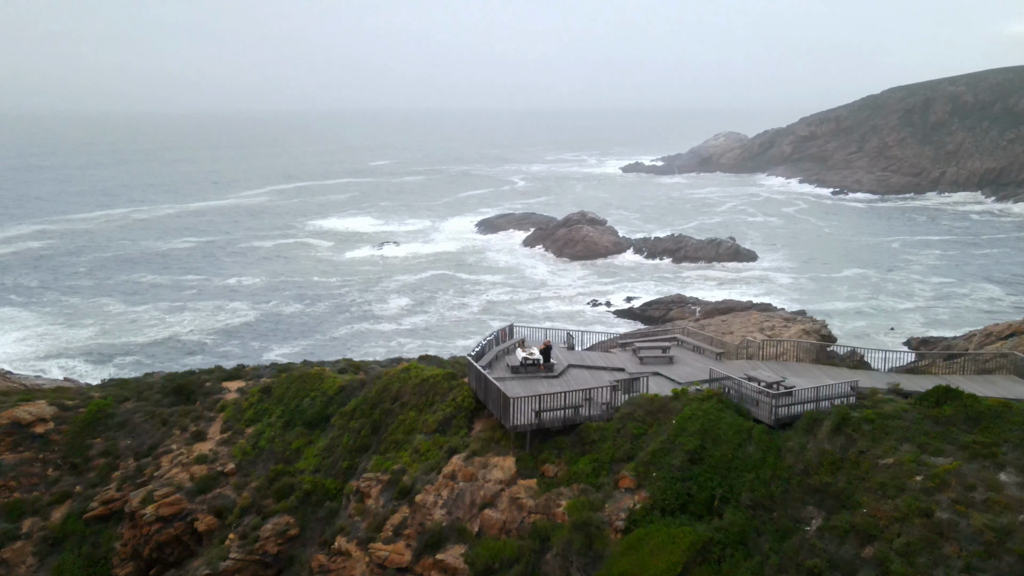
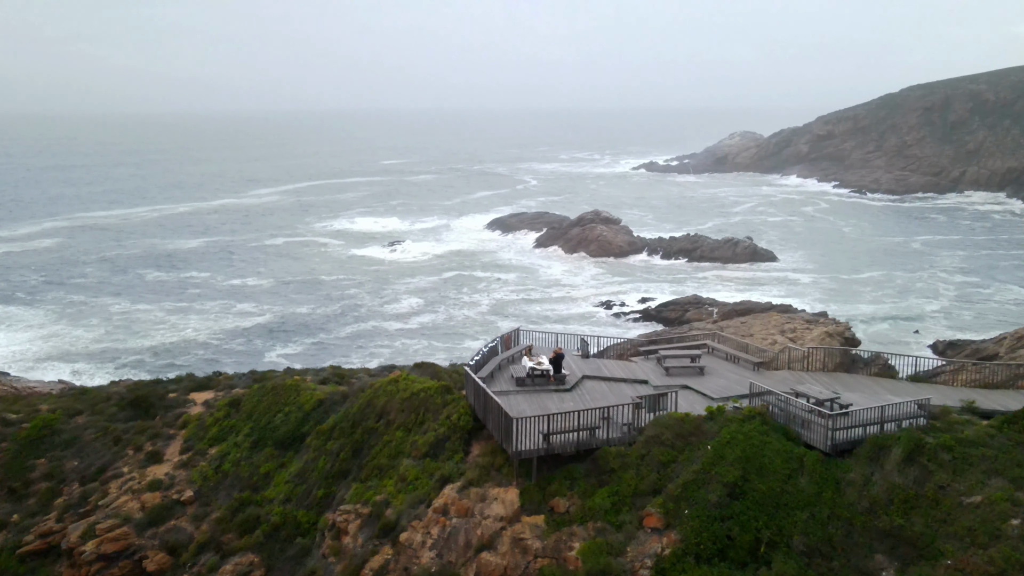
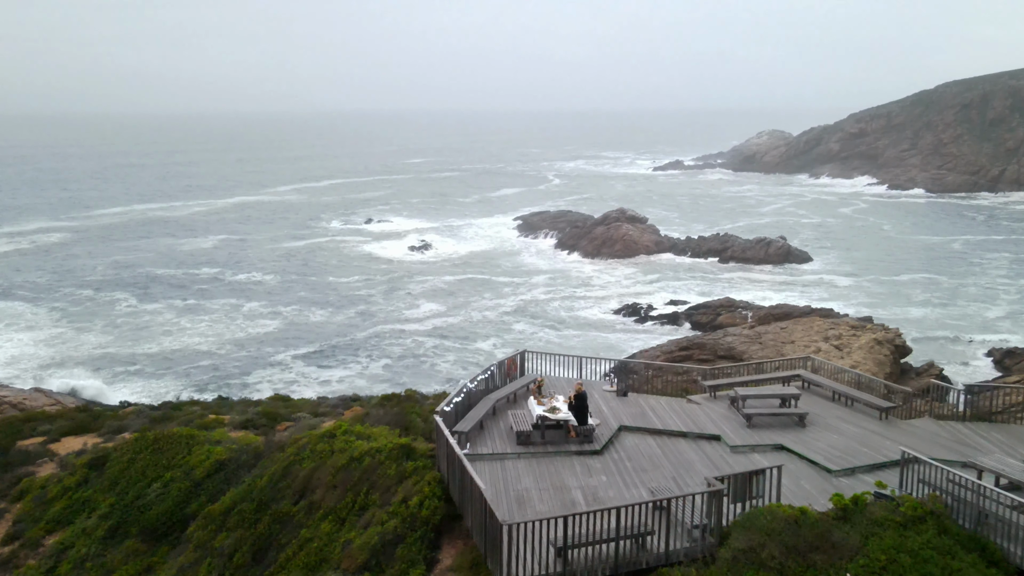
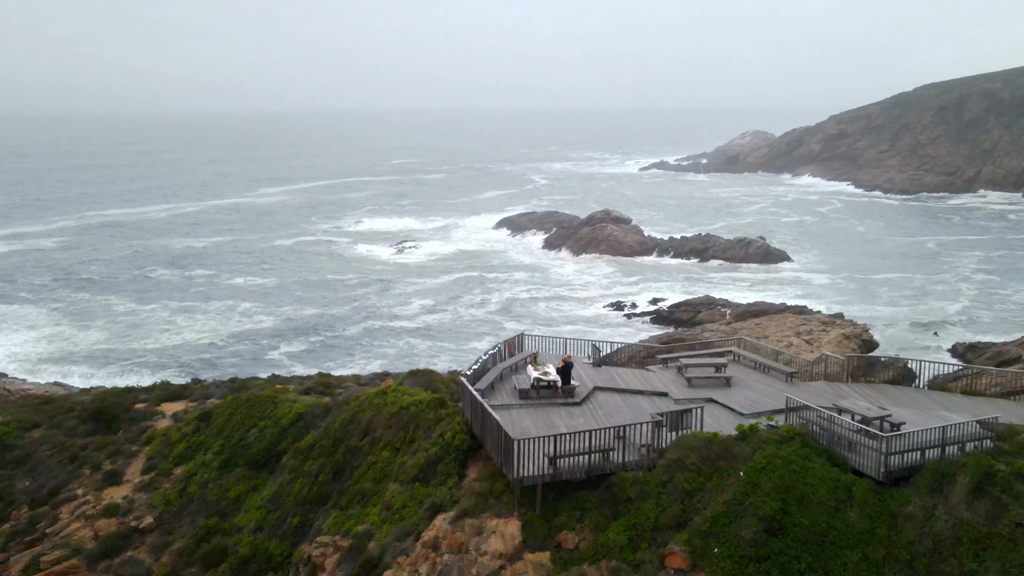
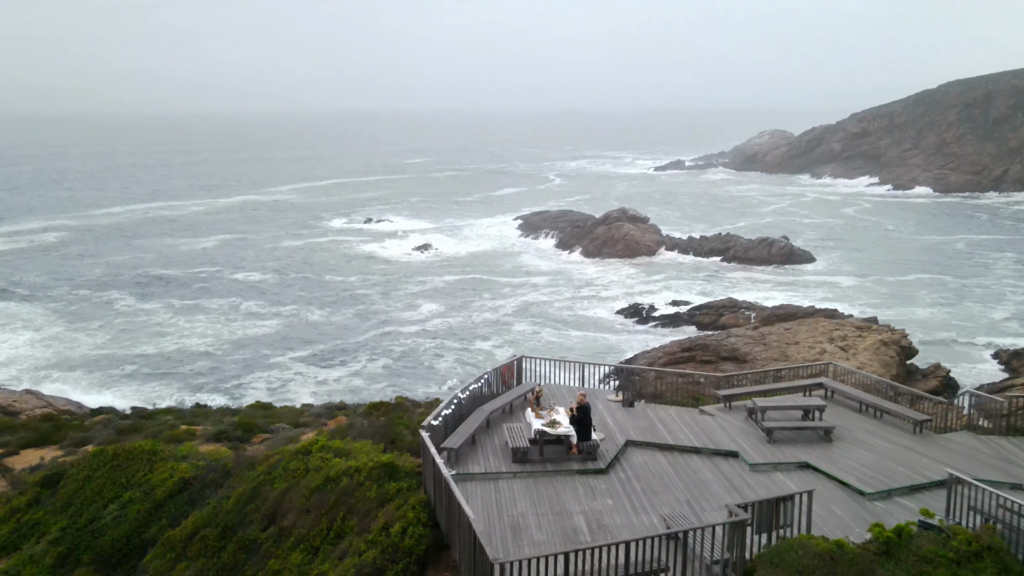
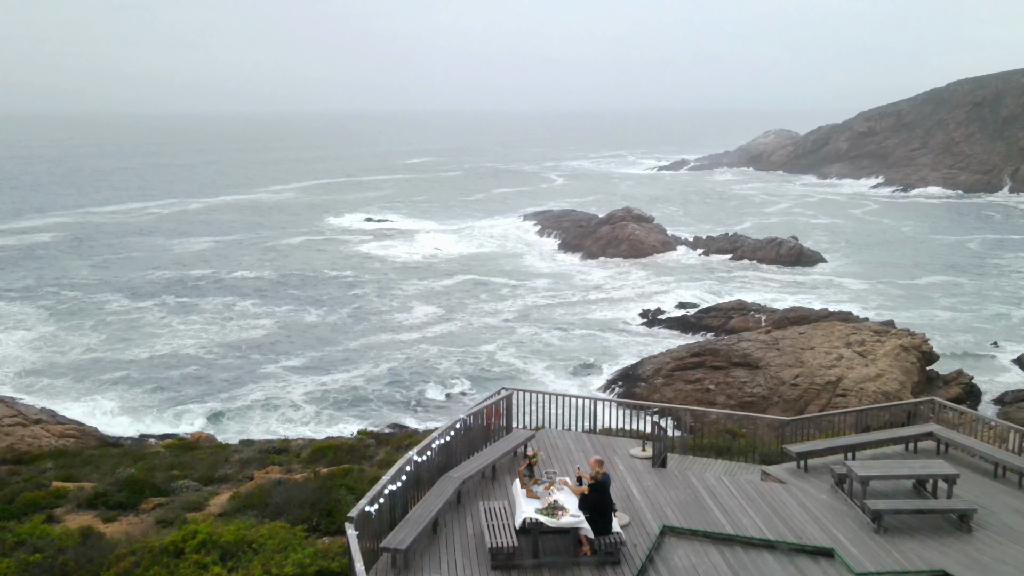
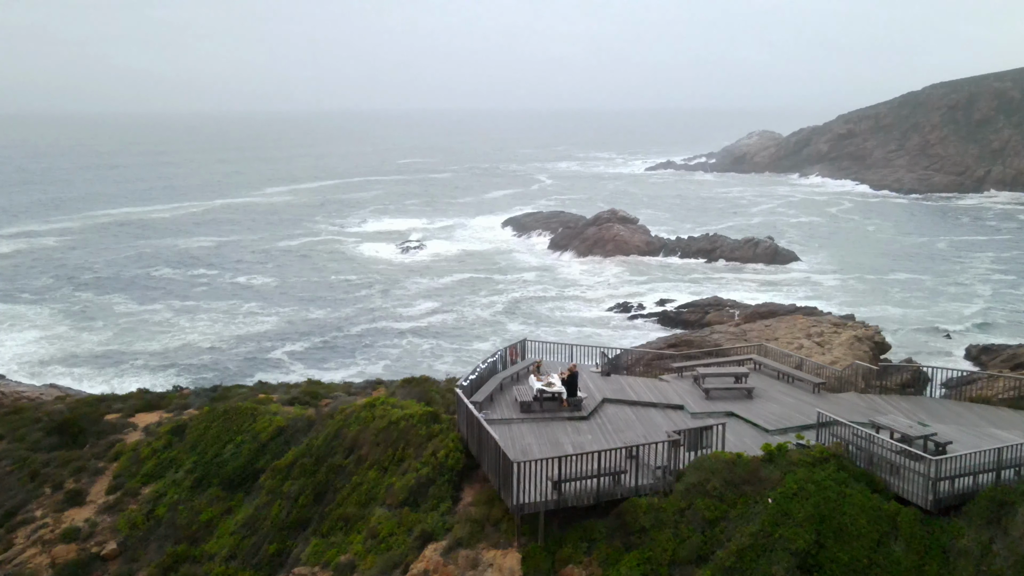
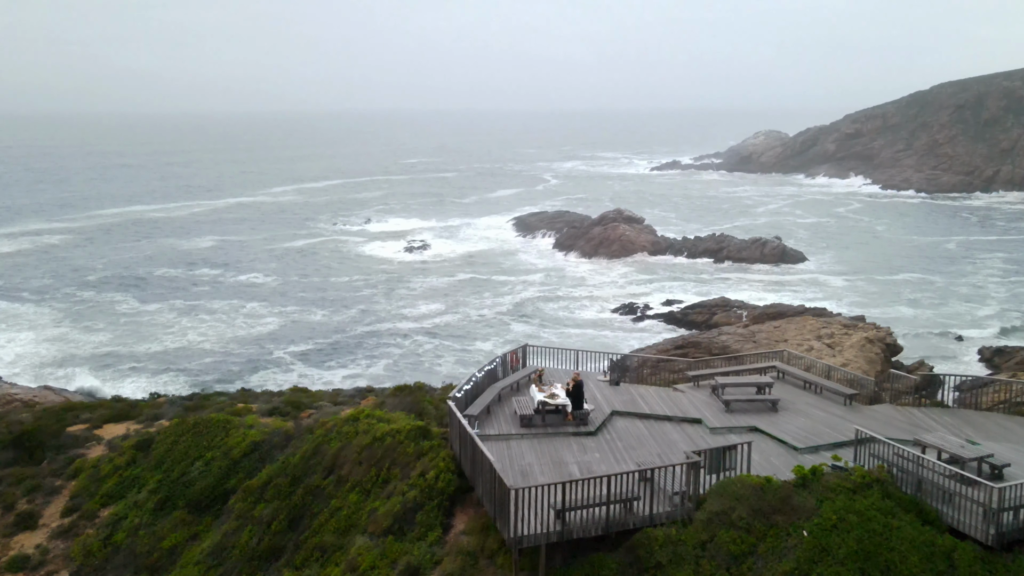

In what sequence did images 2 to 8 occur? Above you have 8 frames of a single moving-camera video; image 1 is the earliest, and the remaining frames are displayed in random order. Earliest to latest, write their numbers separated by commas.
2, 4, 7, 8, 3, 5, 6
